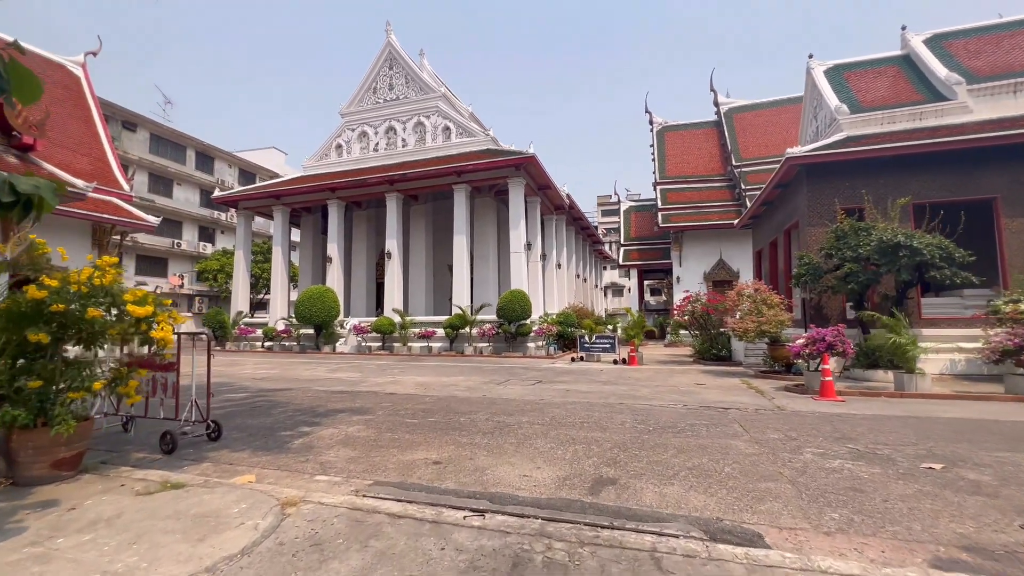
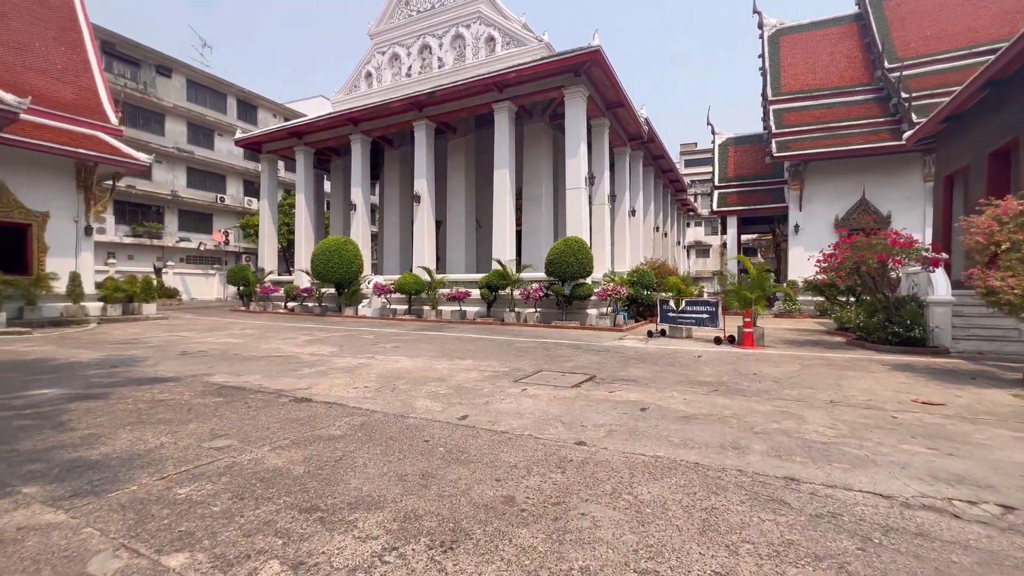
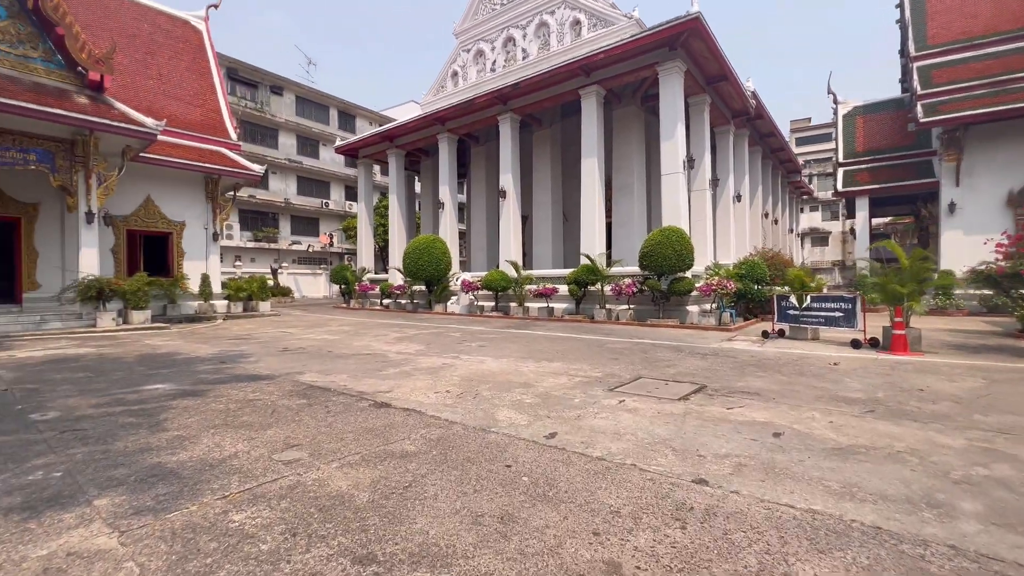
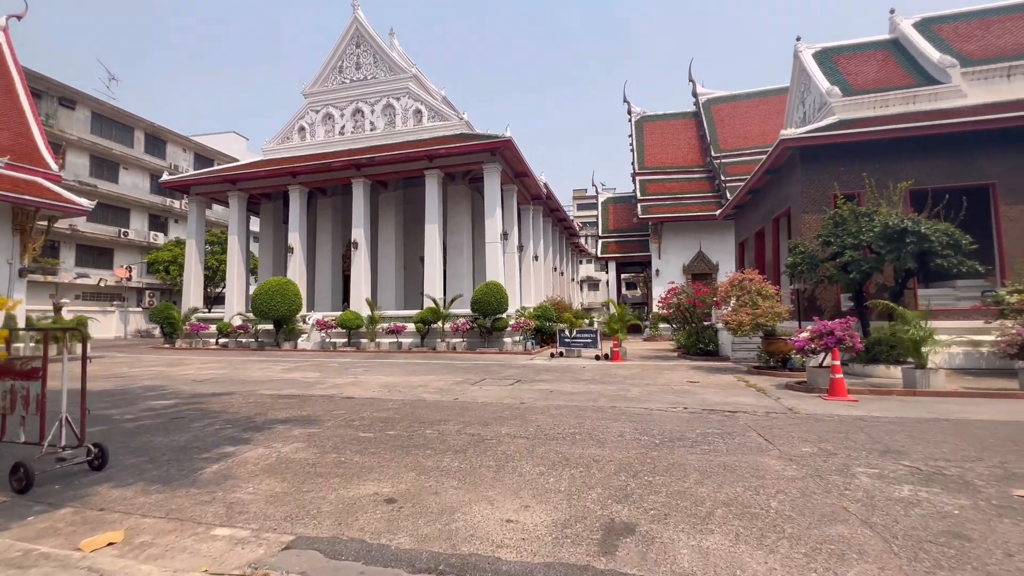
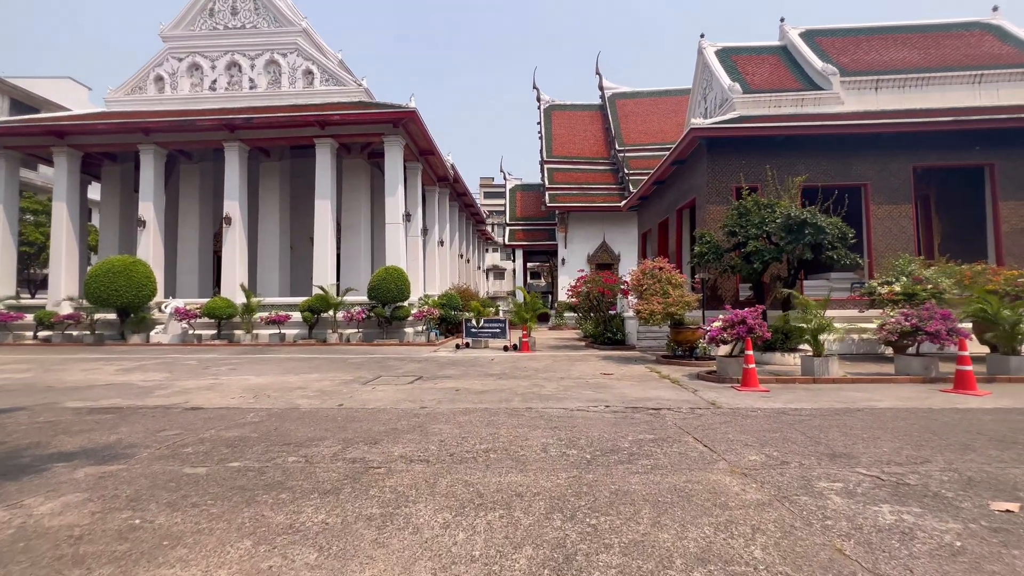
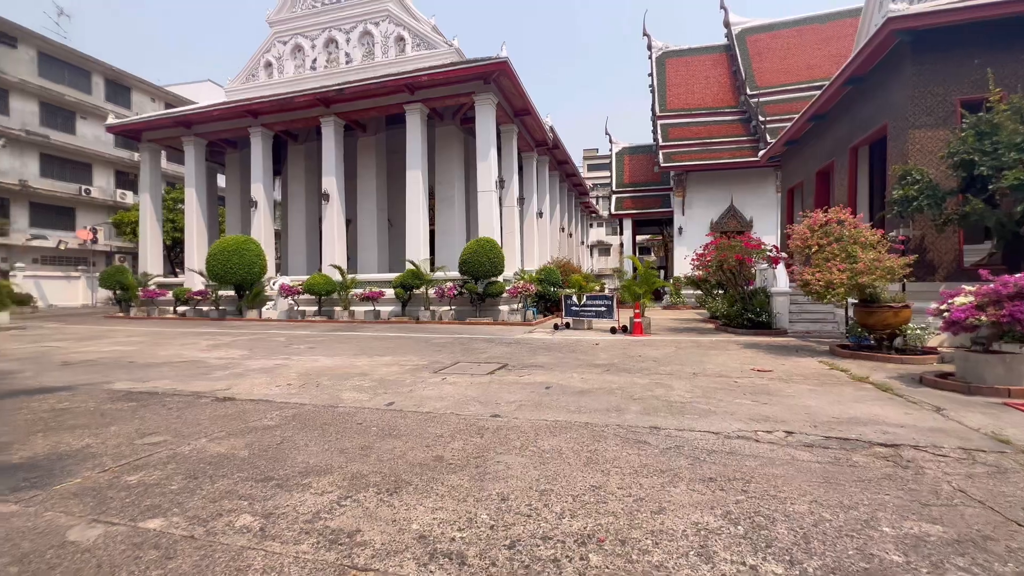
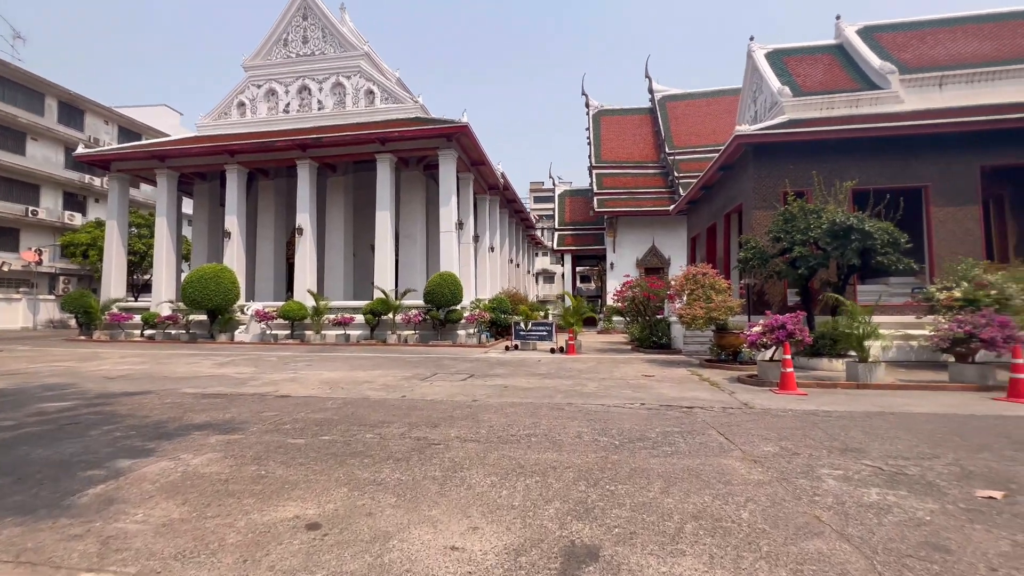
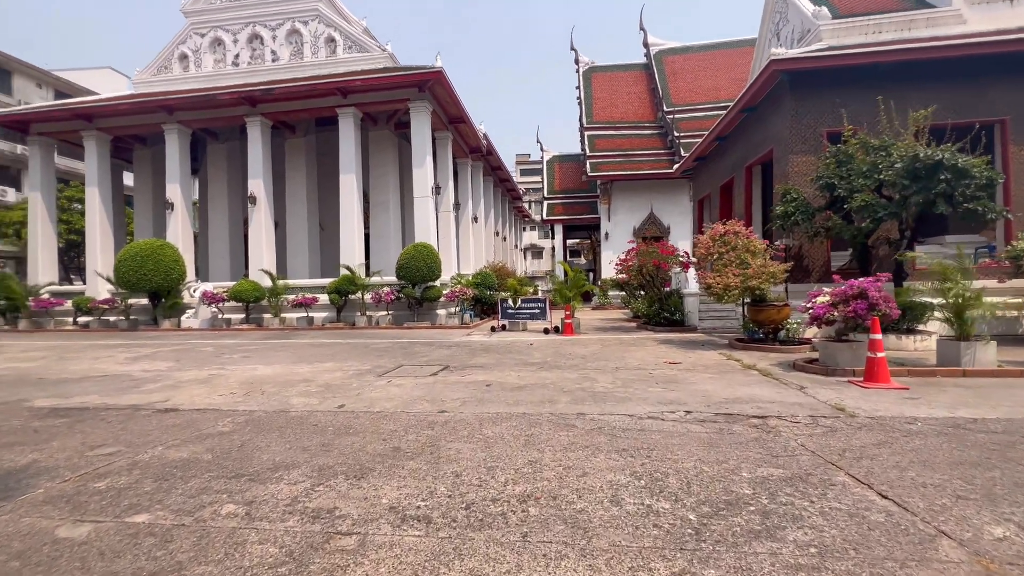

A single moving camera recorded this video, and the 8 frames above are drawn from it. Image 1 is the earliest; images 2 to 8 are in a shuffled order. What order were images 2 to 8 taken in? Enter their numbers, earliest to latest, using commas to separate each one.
4, 7, 5, 8, 6, 2, 3
